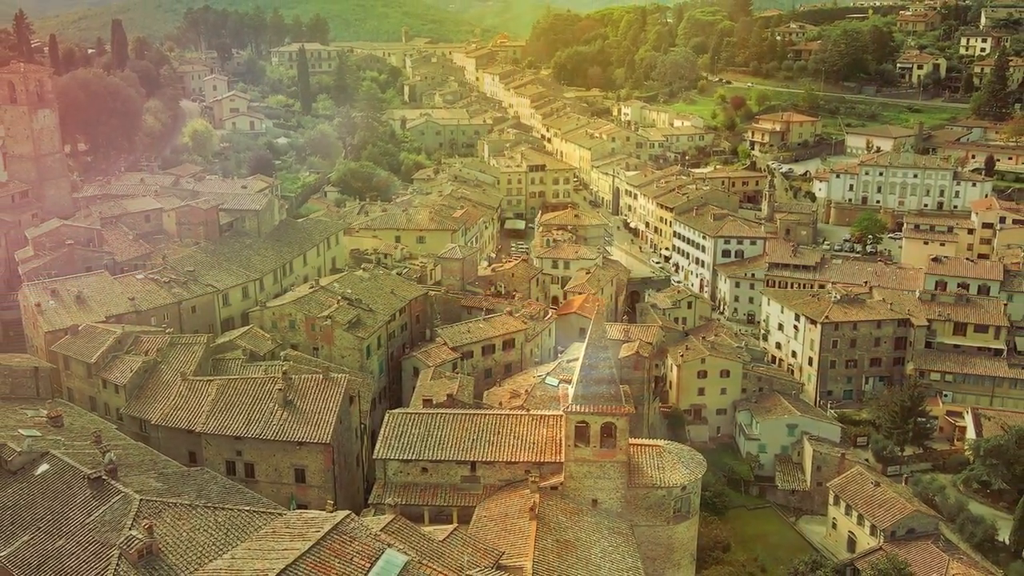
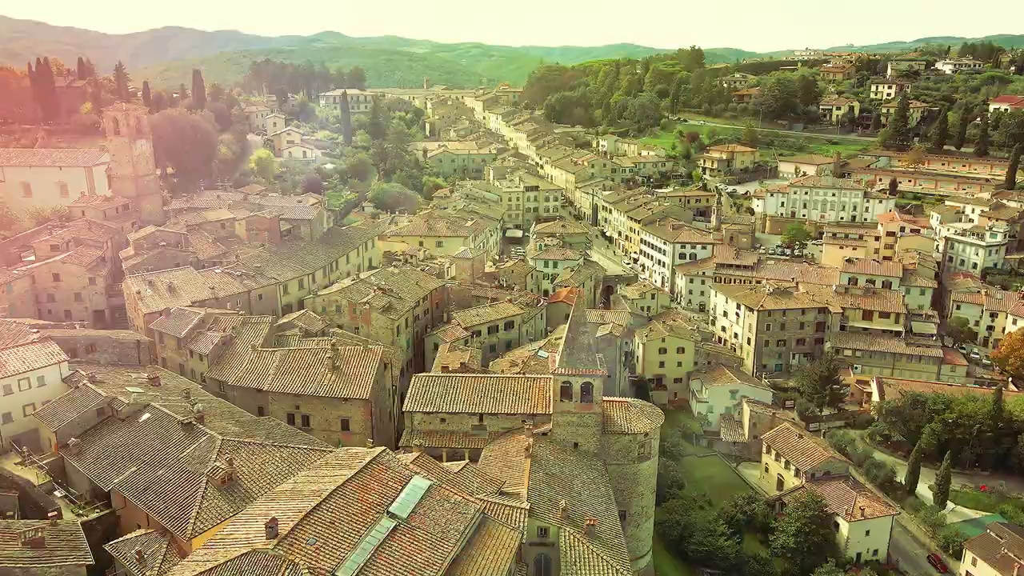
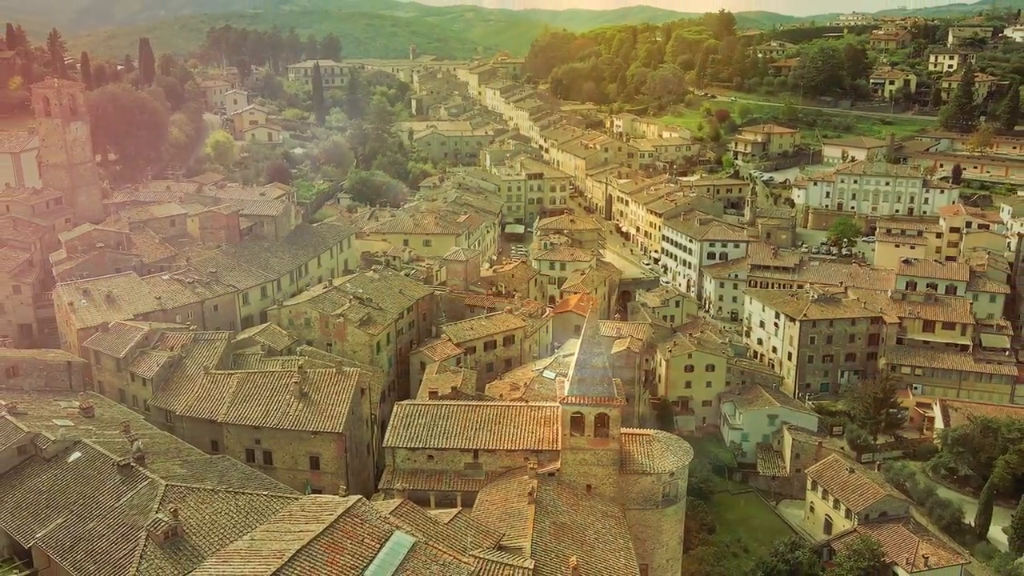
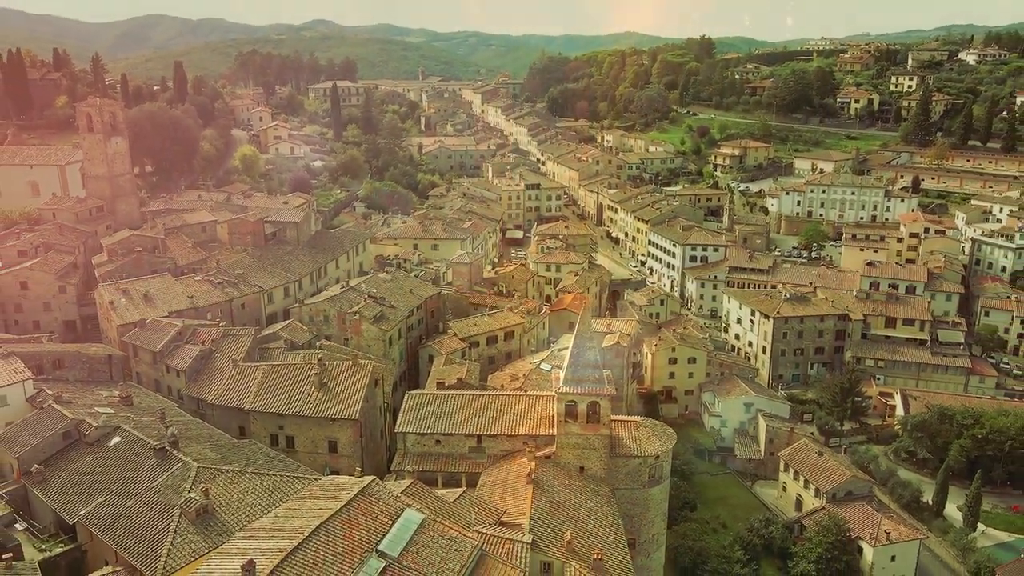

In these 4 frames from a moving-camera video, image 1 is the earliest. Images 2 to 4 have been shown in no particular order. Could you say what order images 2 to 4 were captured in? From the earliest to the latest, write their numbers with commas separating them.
3, 4, 2
